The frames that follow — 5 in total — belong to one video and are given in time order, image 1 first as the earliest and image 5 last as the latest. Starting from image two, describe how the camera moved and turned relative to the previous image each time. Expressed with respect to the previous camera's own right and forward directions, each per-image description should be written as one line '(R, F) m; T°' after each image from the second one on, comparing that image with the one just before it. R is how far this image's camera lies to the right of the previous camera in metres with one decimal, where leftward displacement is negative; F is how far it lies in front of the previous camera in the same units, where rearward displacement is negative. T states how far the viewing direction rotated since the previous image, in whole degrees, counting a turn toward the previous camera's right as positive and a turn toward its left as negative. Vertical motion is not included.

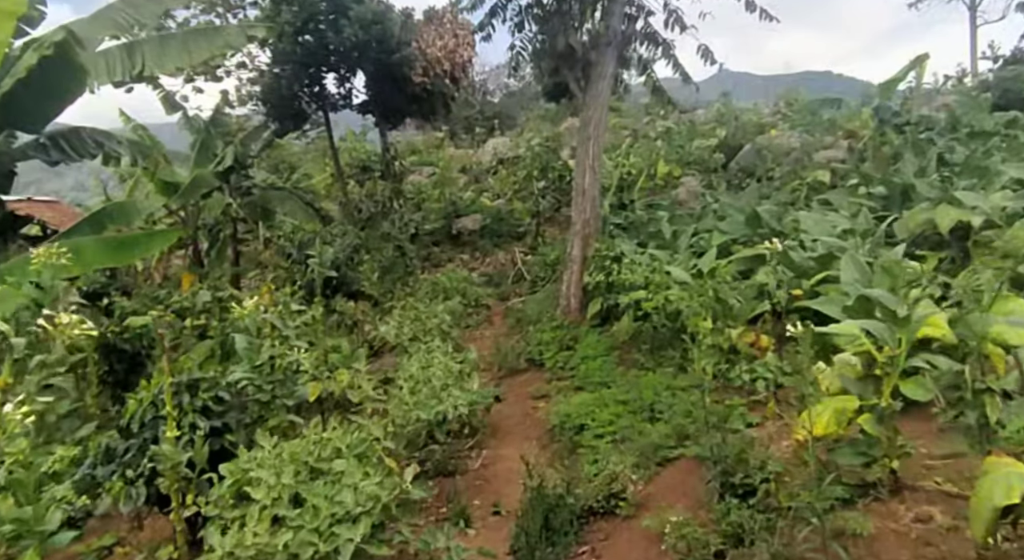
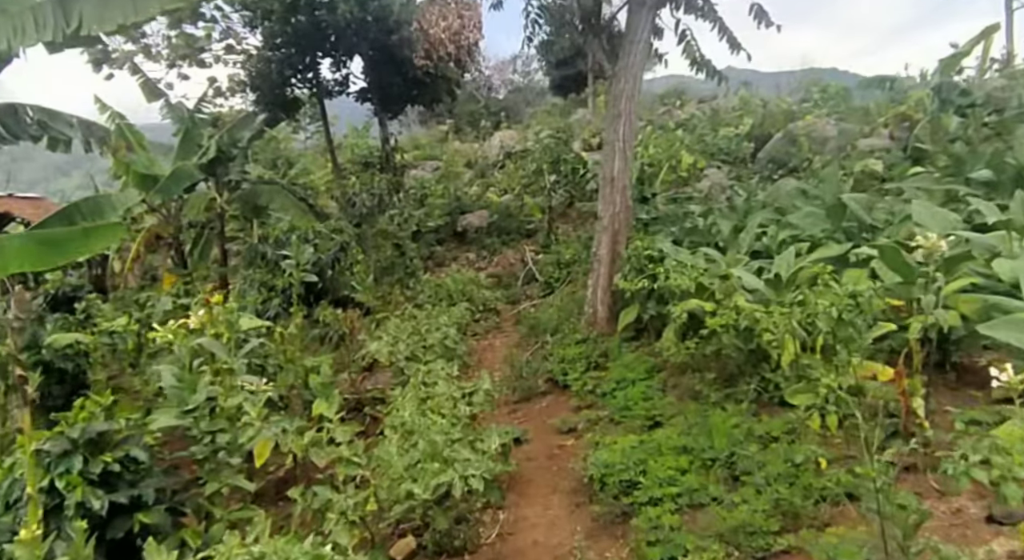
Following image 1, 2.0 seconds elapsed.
(-0.1, +0.9) m; 0°
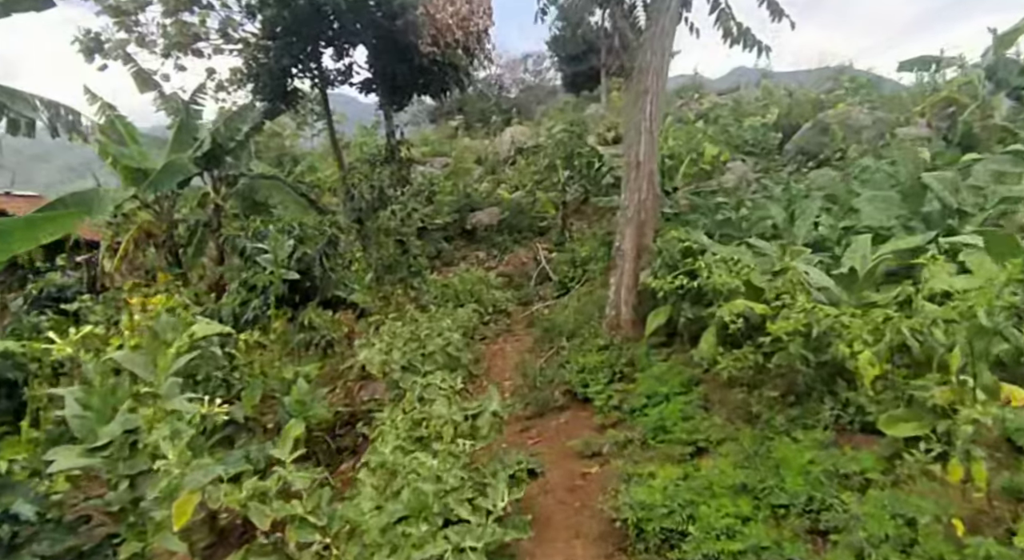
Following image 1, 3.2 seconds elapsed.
(0.0, +0.6) m; -1°
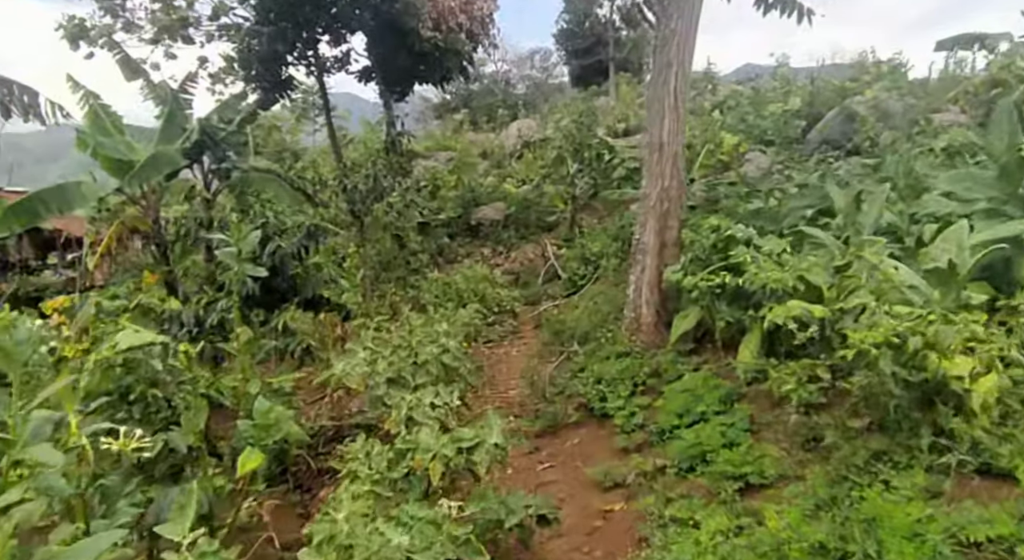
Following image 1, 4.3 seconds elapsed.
(0.0, +0.6) m; -1°
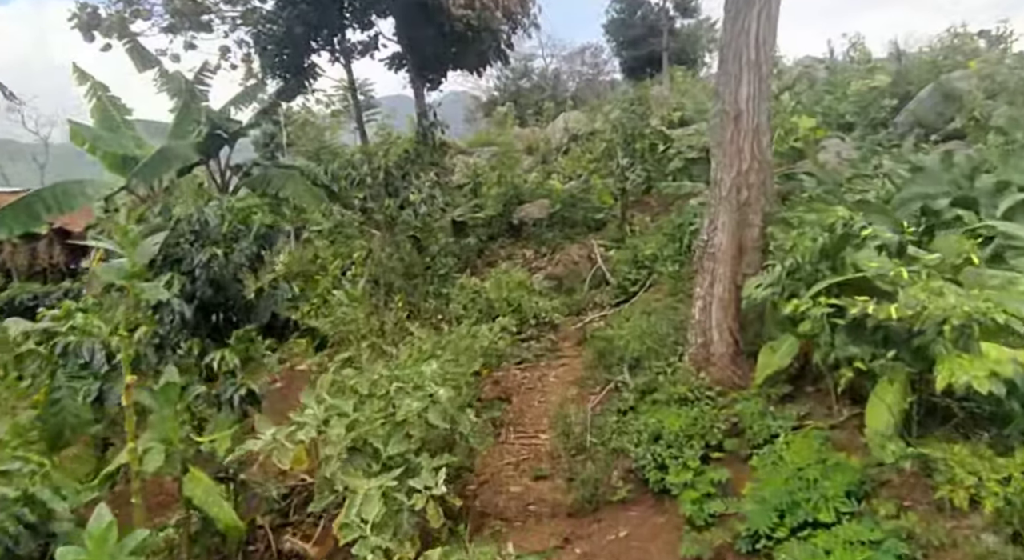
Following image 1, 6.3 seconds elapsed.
(+0.1, +1.0) m; -4°
